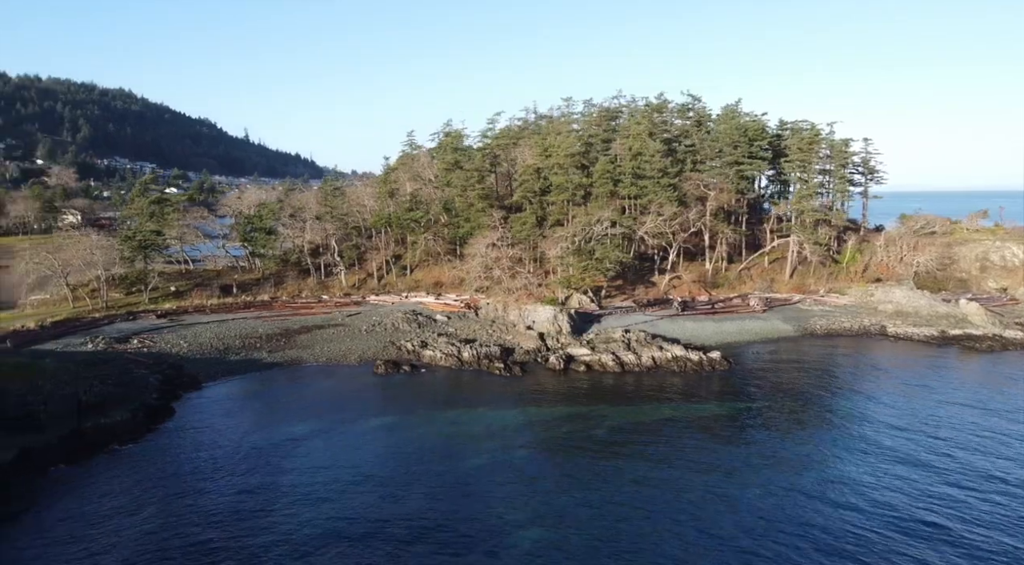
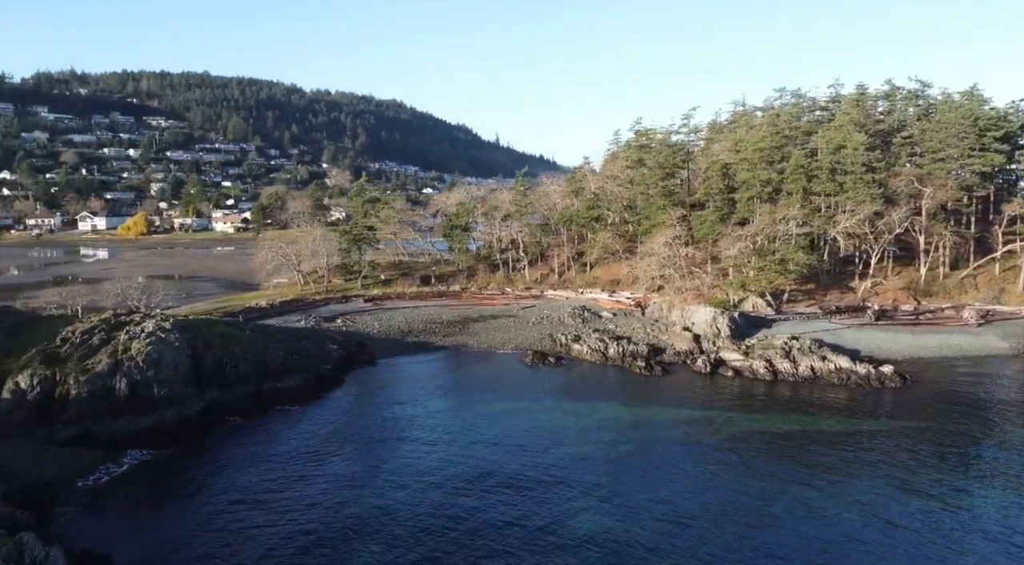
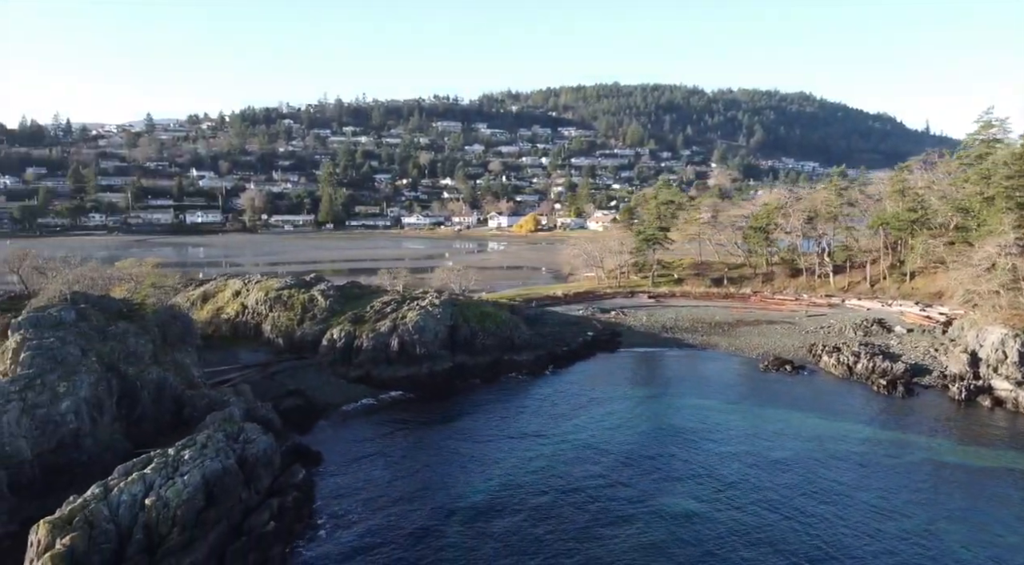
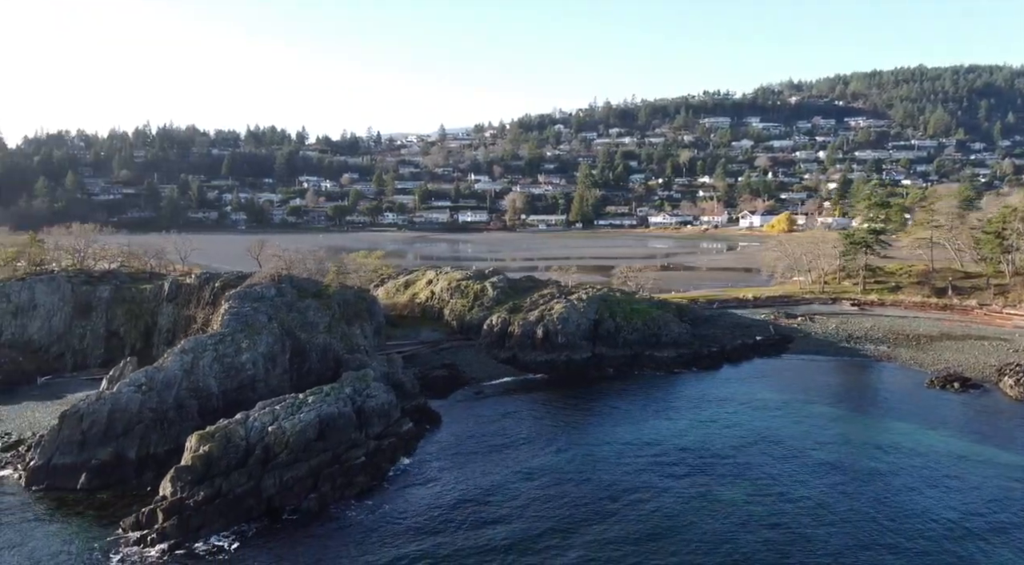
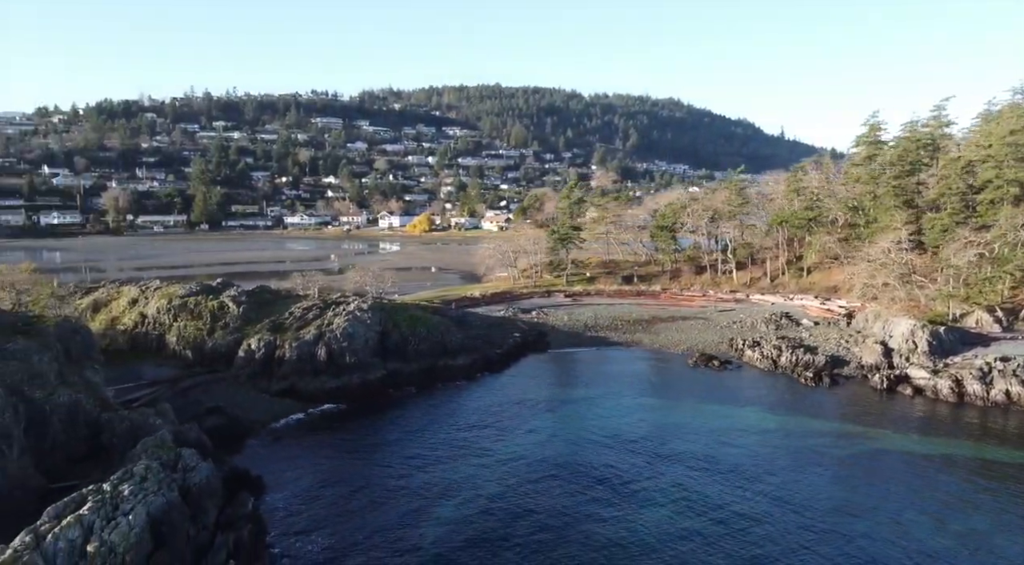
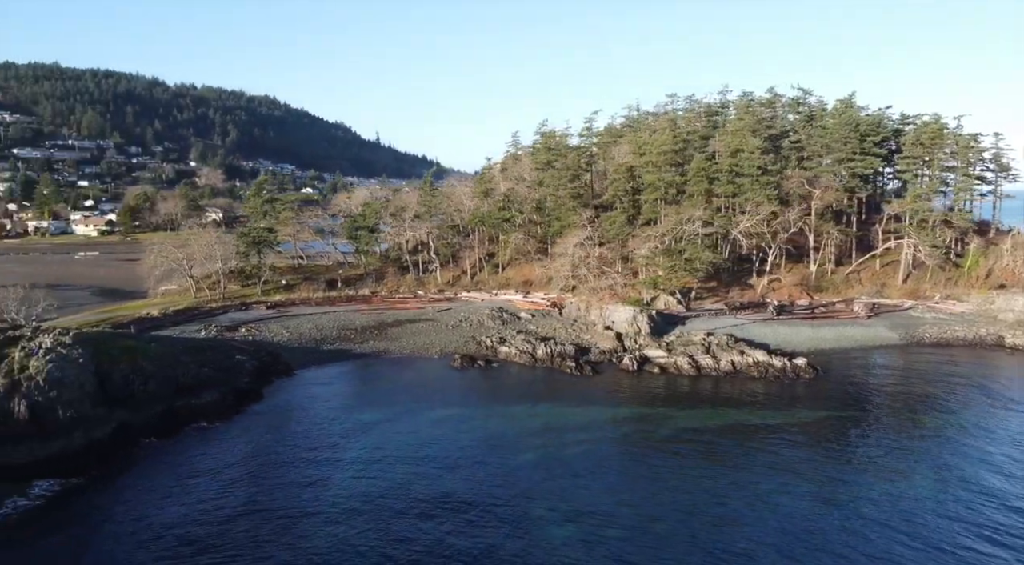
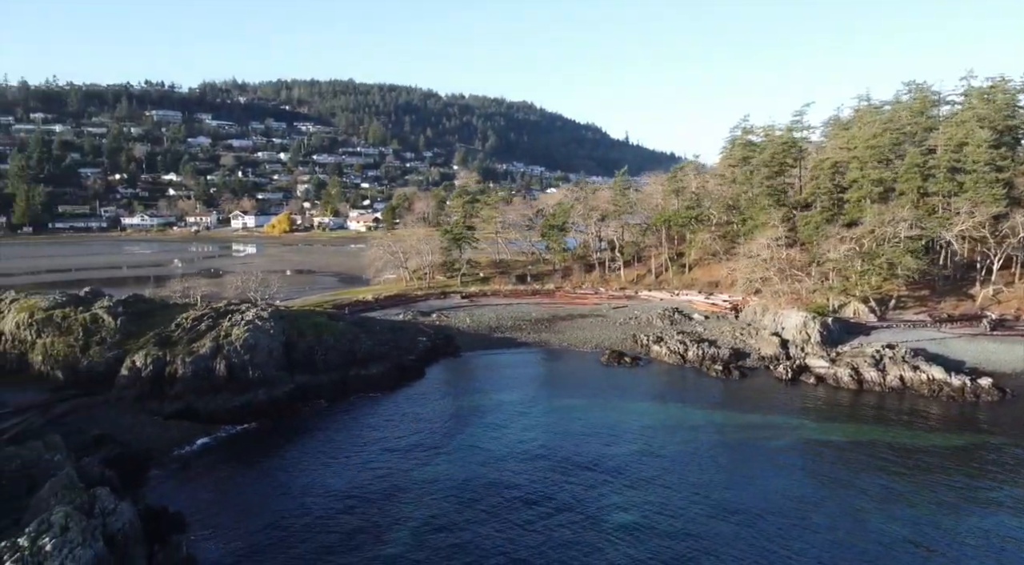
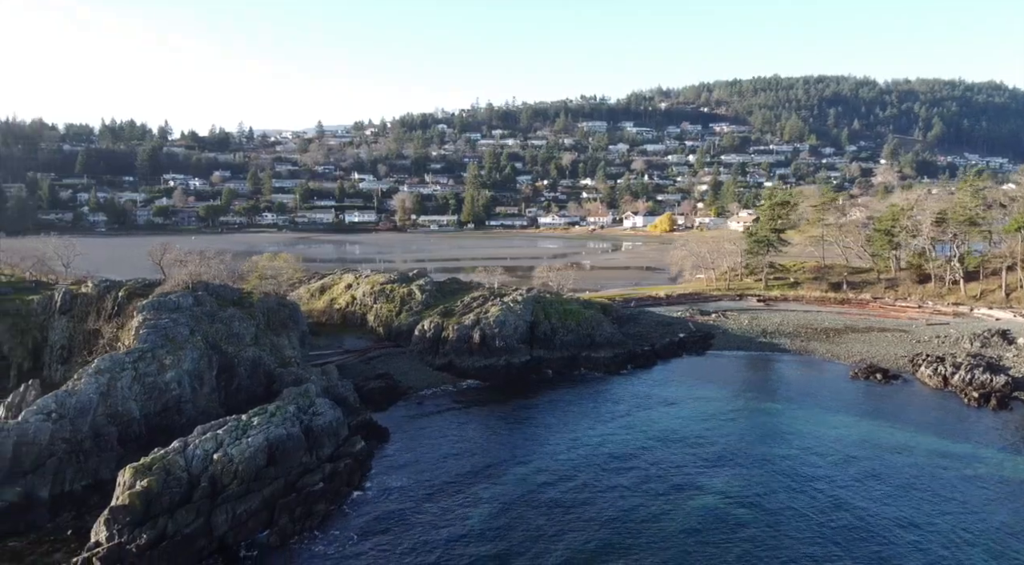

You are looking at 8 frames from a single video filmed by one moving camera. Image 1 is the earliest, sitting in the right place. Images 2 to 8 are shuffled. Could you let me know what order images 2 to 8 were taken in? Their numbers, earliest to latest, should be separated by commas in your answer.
6, 2, 7, 5, 3, 8, 4
